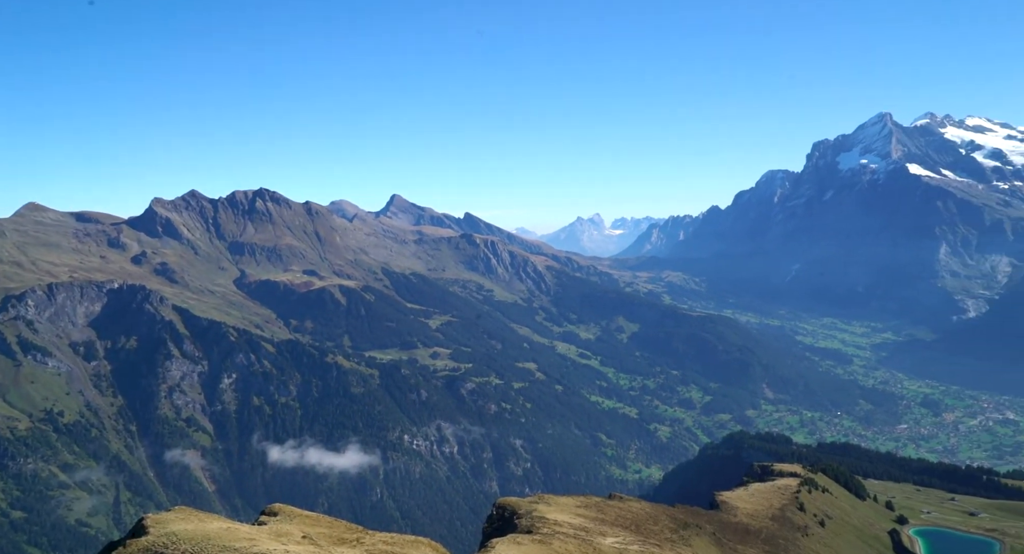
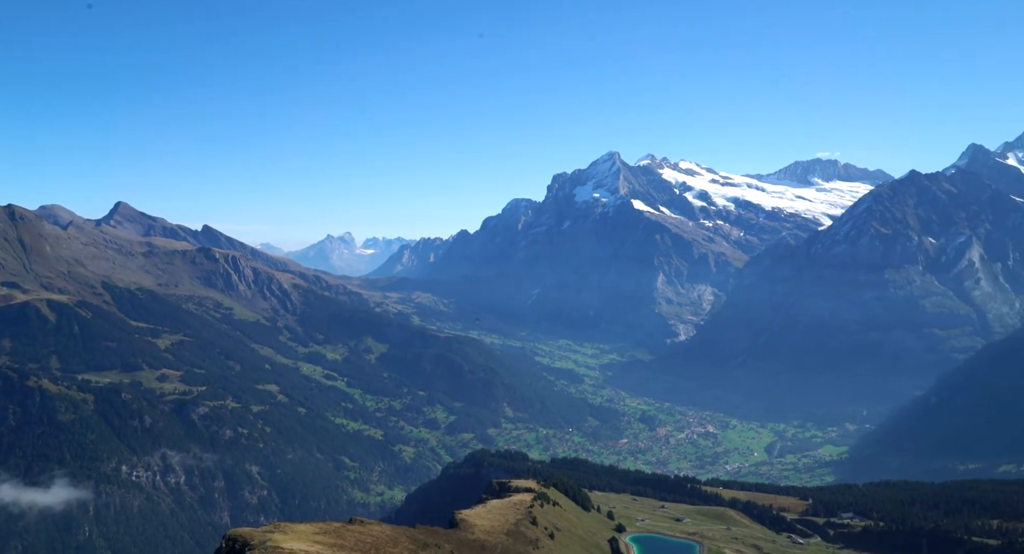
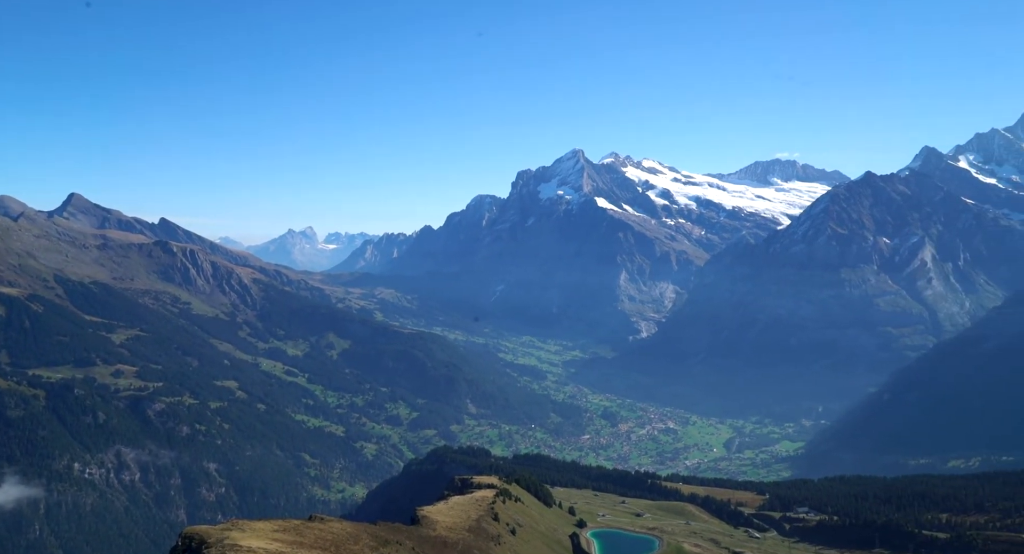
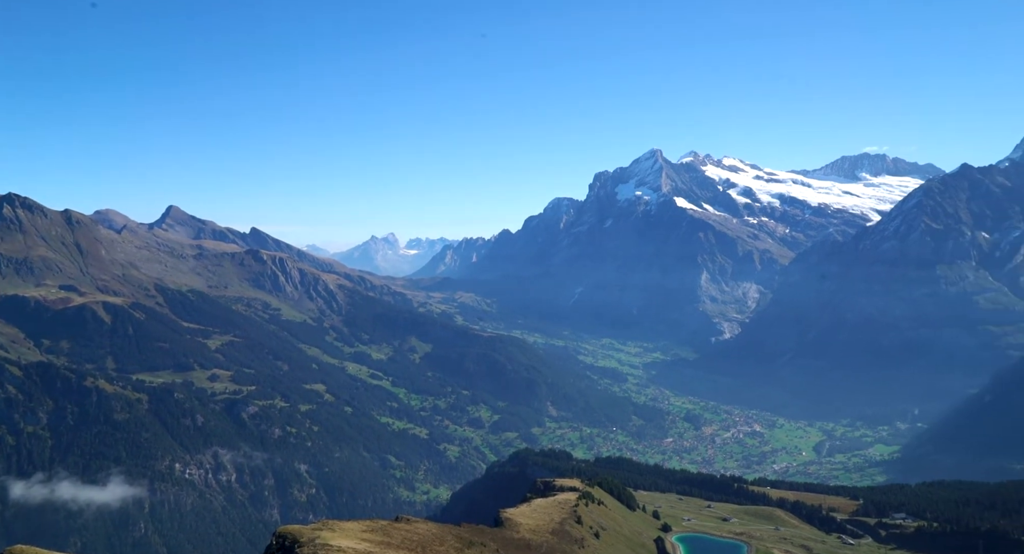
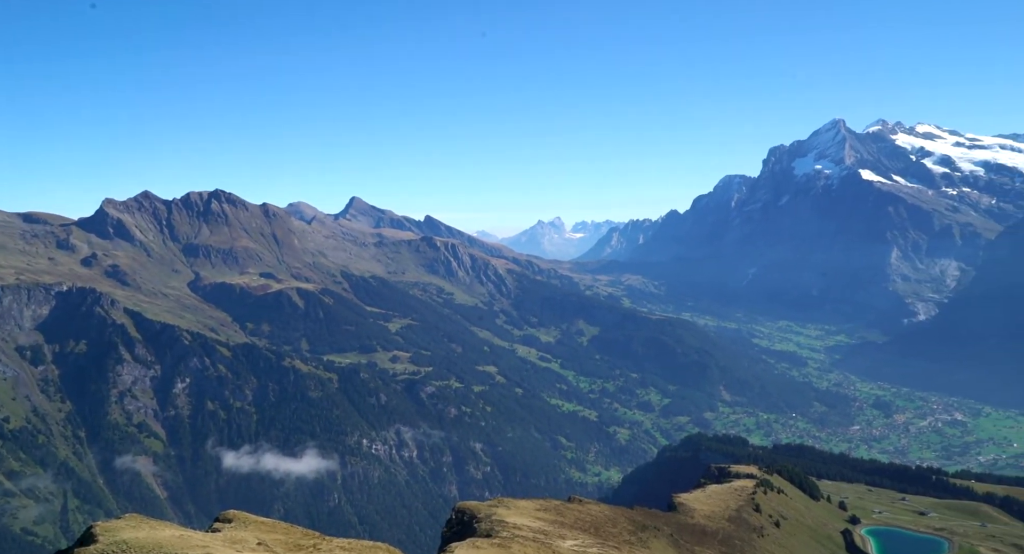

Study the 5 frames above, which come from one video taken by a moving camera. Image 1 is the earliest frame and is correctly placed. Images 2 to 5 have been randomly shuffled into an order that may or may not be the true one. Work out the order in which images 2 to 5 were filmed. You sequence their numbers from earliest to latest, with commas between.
5, 4, 2, 3
